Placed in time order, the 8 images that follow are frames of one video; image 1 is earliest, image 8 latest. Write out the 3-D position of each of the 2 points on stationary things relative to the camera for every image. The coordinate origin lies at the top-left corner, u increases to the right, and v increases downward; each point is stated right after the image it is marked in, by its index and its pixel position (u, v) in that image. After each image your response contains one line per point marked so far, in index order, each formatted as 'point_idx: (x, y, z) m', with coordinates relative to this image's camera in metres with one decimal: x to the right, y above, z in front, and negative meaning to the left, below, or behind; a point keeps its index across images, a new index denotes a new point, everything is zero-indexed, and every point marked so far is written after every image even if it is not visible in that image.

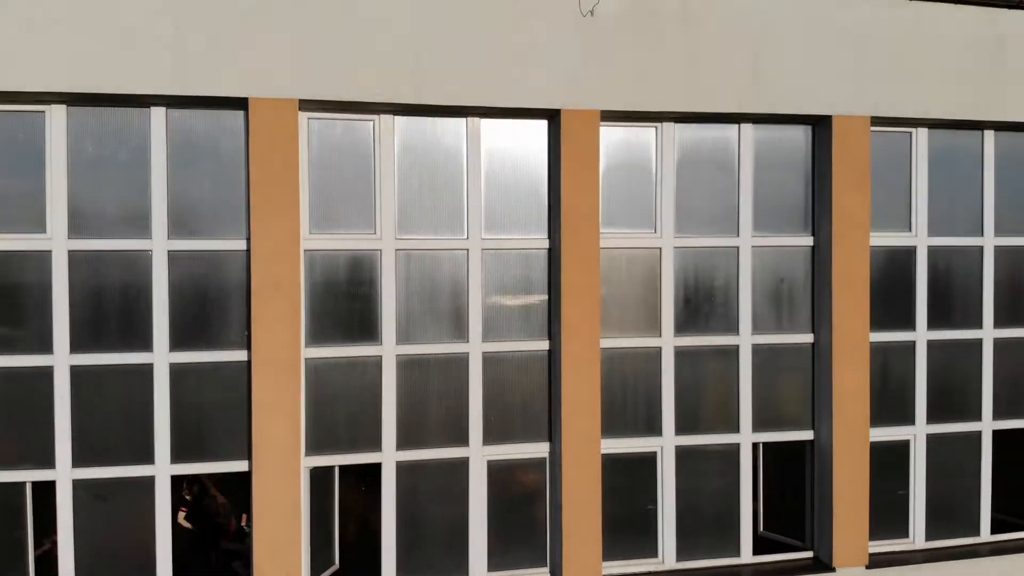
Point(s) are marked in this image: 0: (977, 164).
0: (+3.9, +1.0, +5.8) m
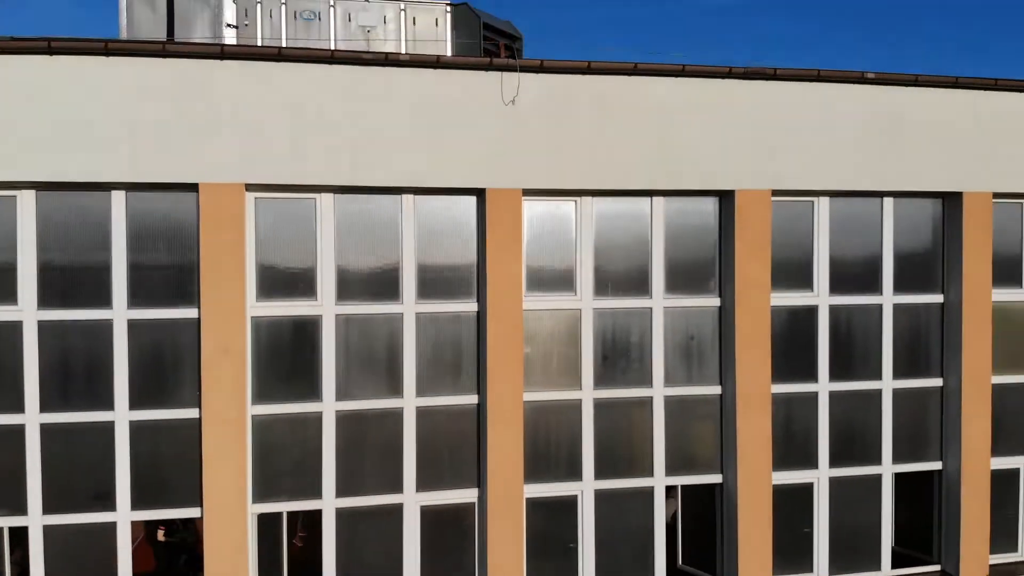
0: (+3.3, +0.5, +6.3) m
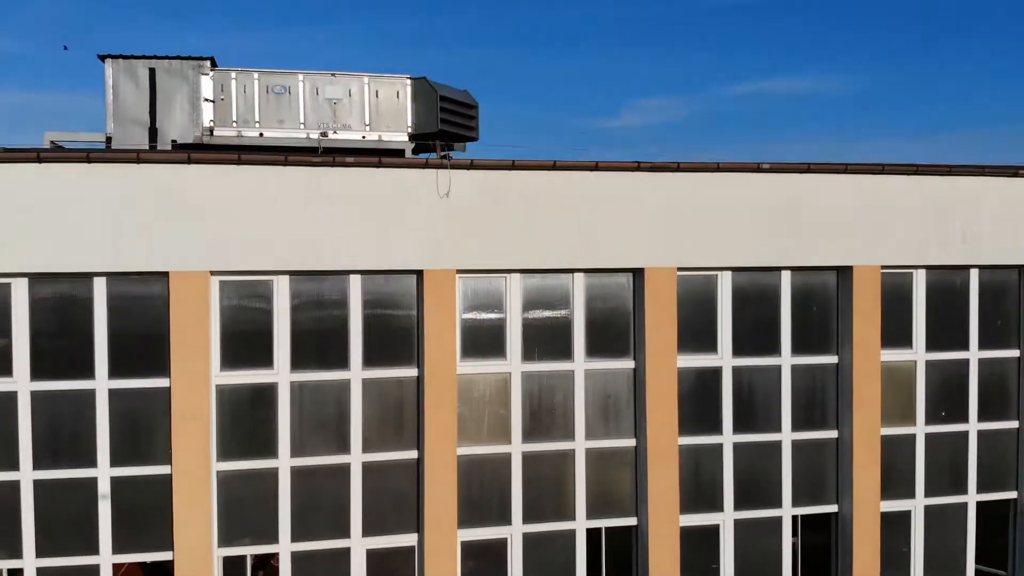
0: (+2.7, -0.1, +7.1) m
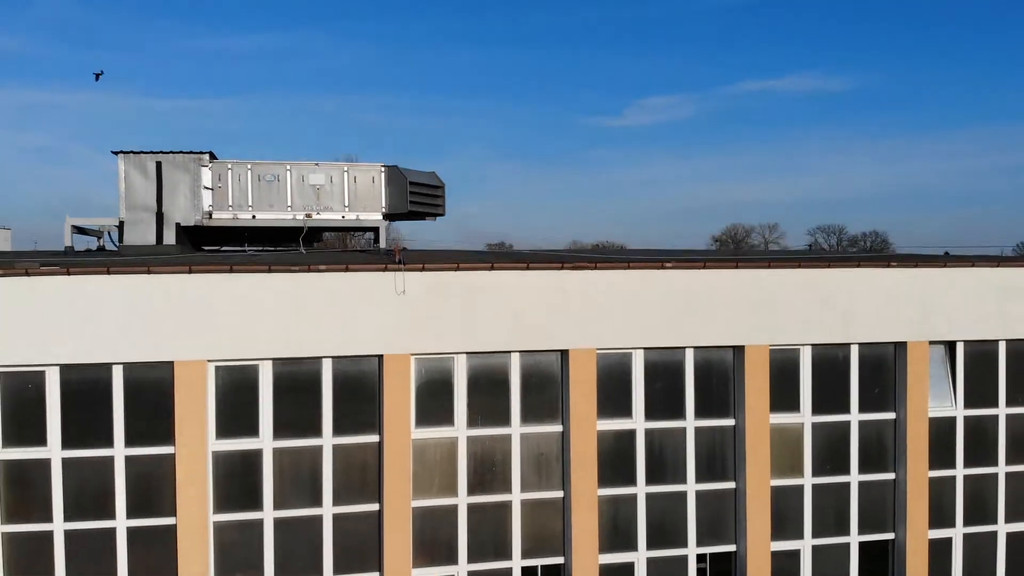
0: (+2.1, -1.0, +8.4) m
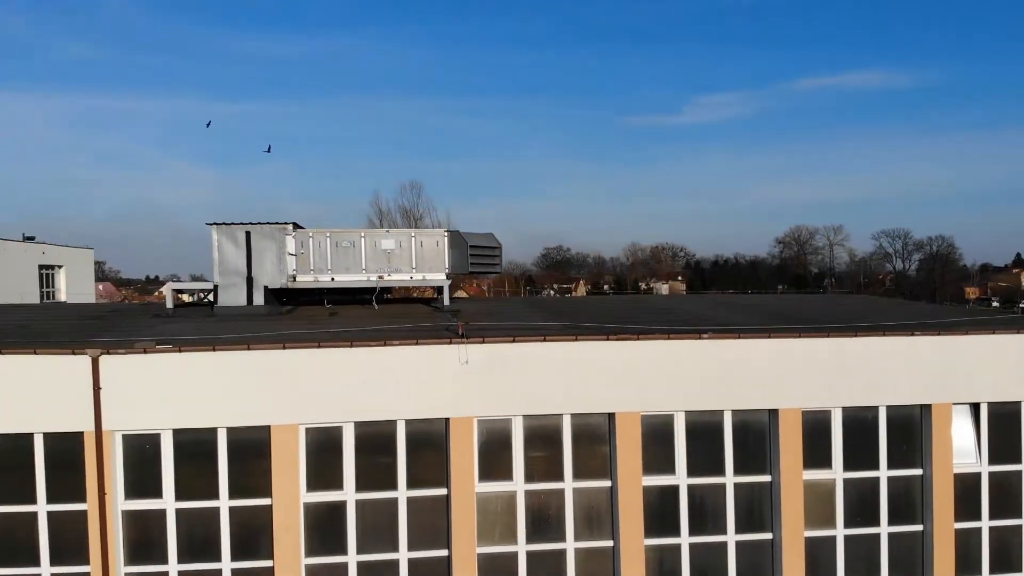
0: (+2.8, -1.9, +9.2) m
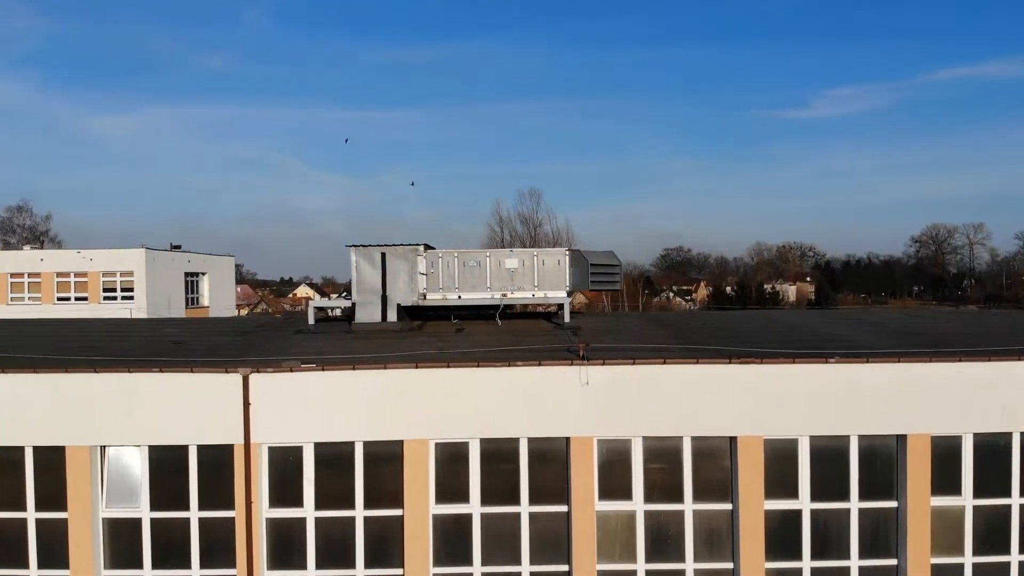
0: (+4.4, -2.2, +9.1) m
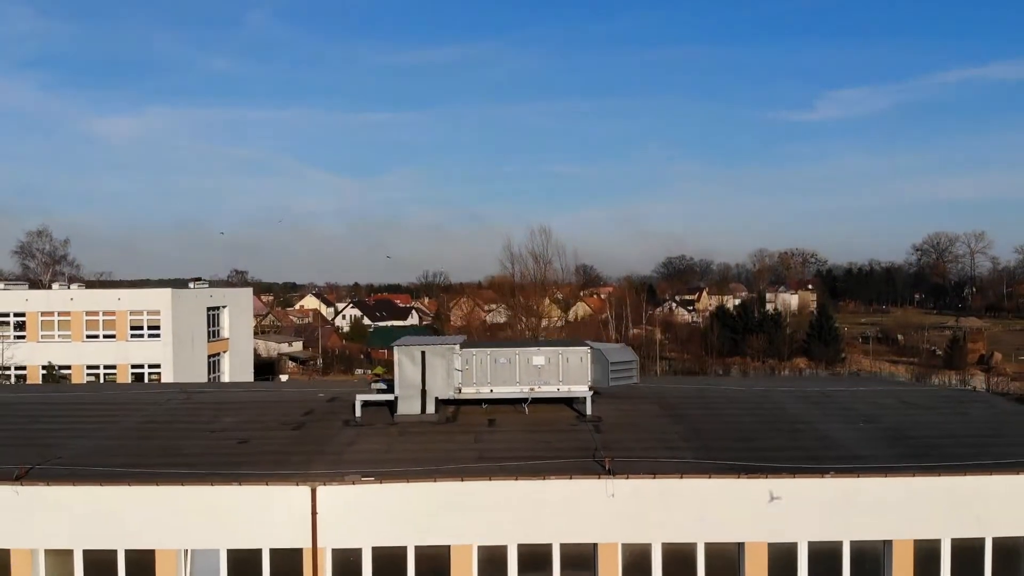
0: (+4.9, -4.1, +10.4) m
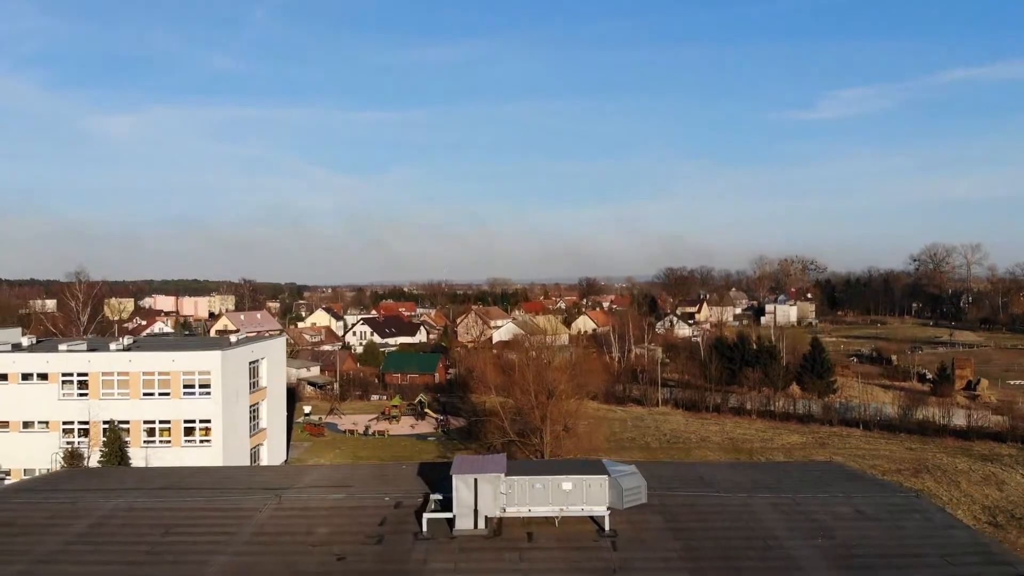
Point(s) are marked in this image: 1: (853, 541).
0: (+5.7, -7.6, +14.0) m
1: (+8.1, -6.0, +16.5) m
